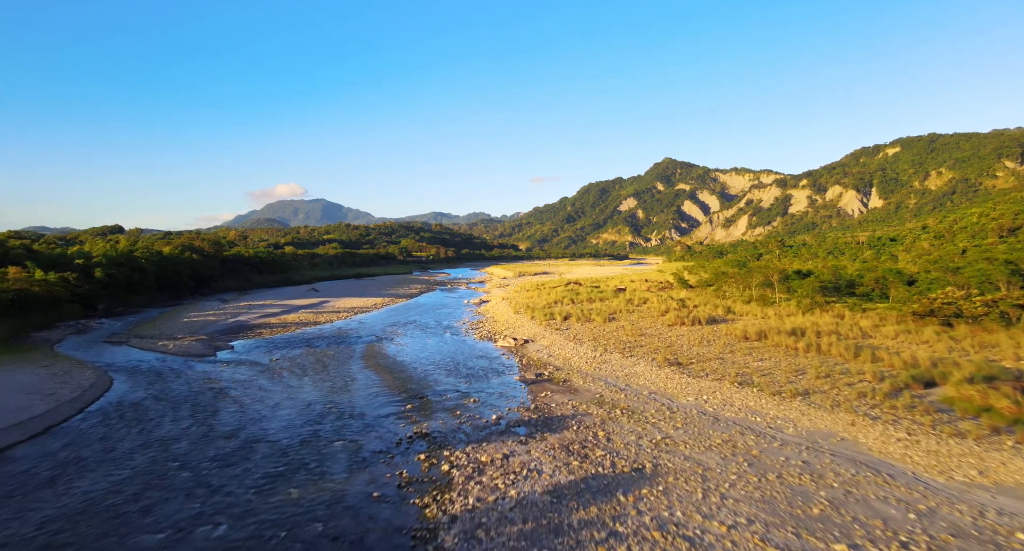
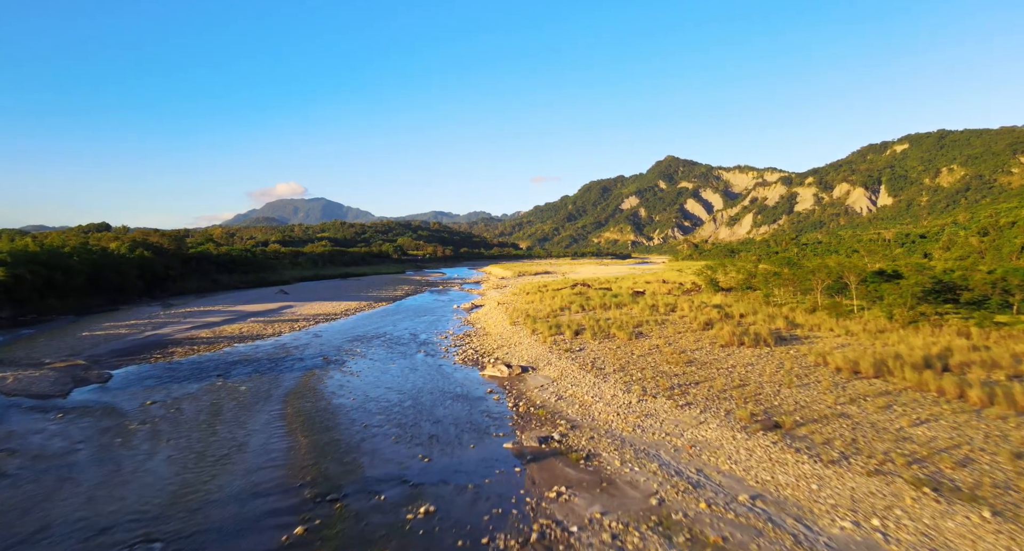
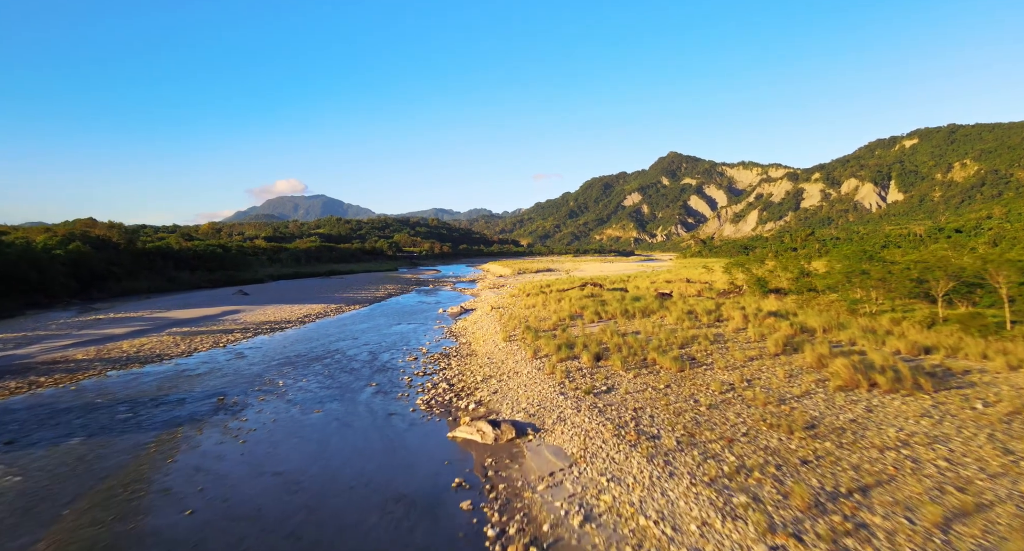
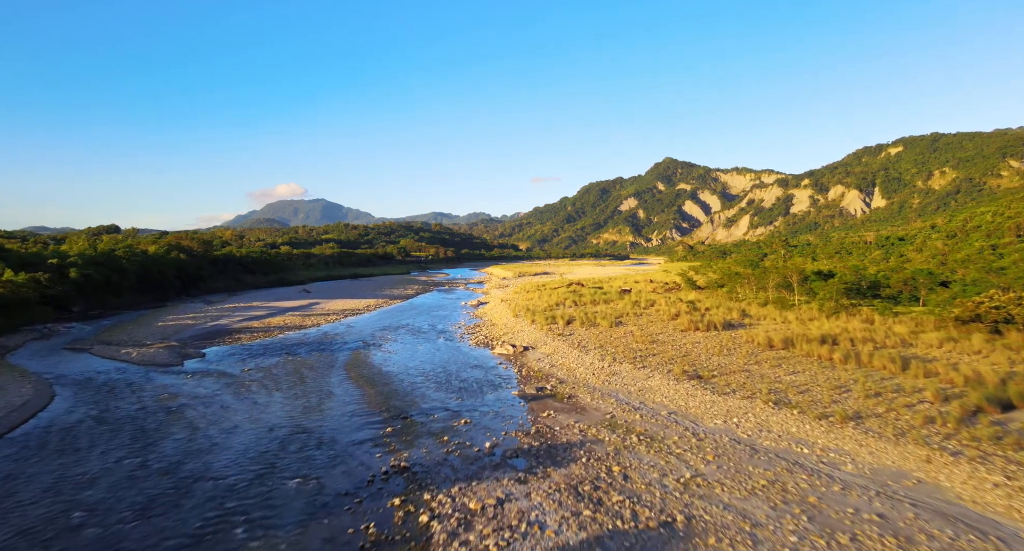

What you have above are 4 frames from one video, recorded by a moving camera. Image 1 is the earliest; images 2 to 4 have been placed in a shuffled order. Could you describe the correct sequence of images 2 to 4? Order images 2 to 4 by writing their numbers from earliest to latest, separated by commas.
4, 2, 3
